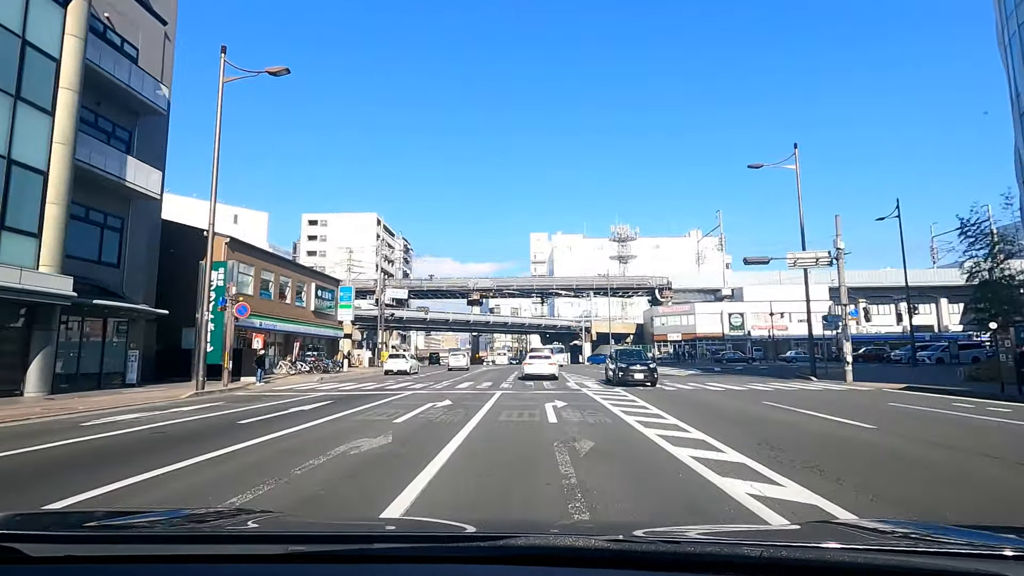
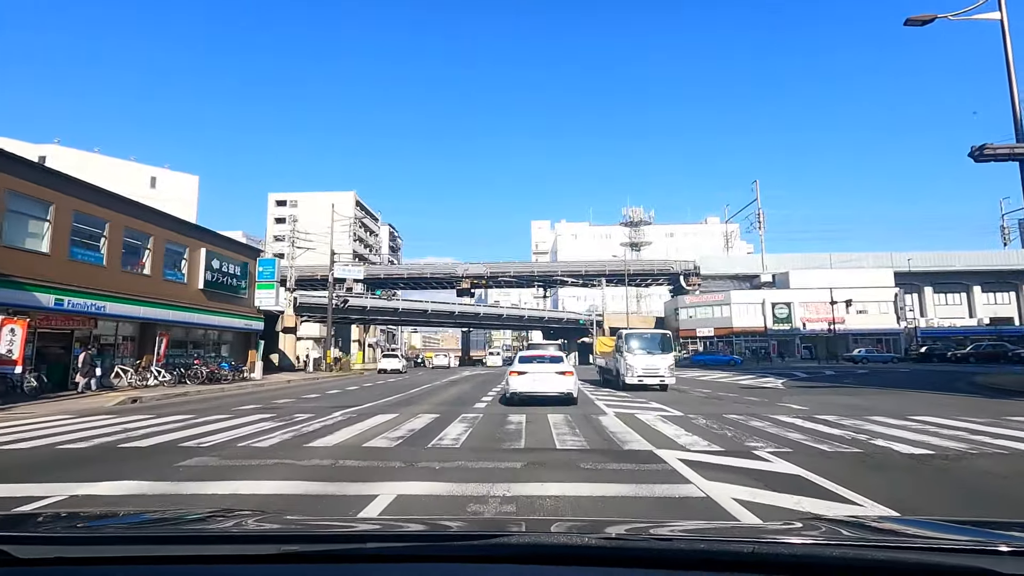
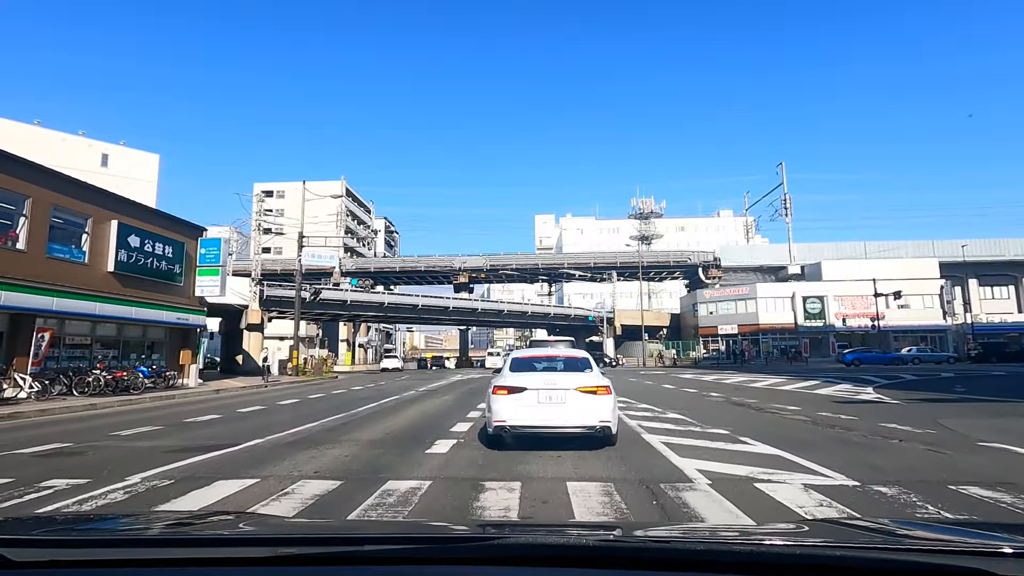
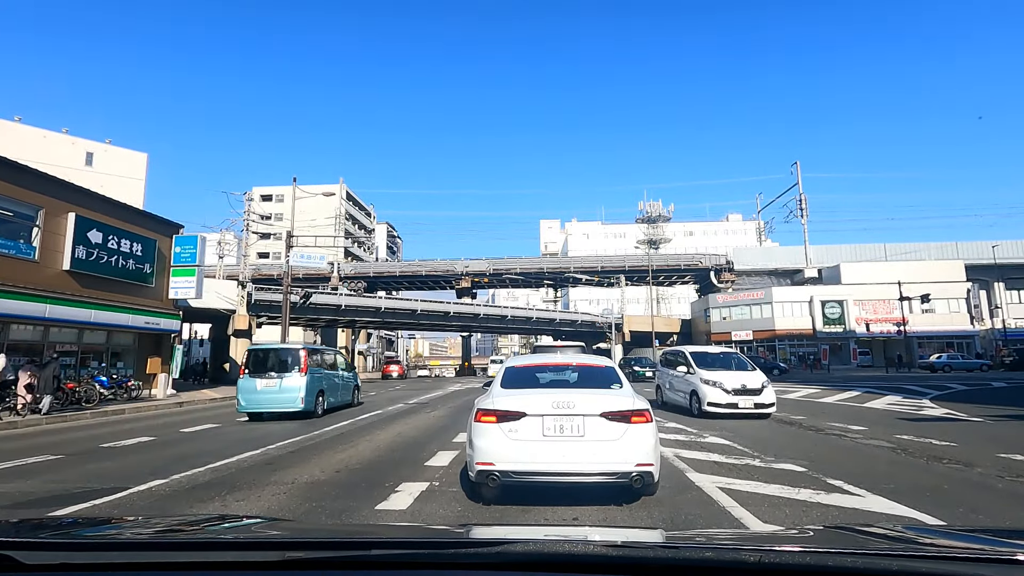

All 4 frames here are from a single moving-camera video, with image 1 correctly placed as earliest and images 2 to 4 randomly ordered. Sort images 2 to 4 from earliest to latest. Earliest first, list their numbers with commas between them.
2, 3, 4
